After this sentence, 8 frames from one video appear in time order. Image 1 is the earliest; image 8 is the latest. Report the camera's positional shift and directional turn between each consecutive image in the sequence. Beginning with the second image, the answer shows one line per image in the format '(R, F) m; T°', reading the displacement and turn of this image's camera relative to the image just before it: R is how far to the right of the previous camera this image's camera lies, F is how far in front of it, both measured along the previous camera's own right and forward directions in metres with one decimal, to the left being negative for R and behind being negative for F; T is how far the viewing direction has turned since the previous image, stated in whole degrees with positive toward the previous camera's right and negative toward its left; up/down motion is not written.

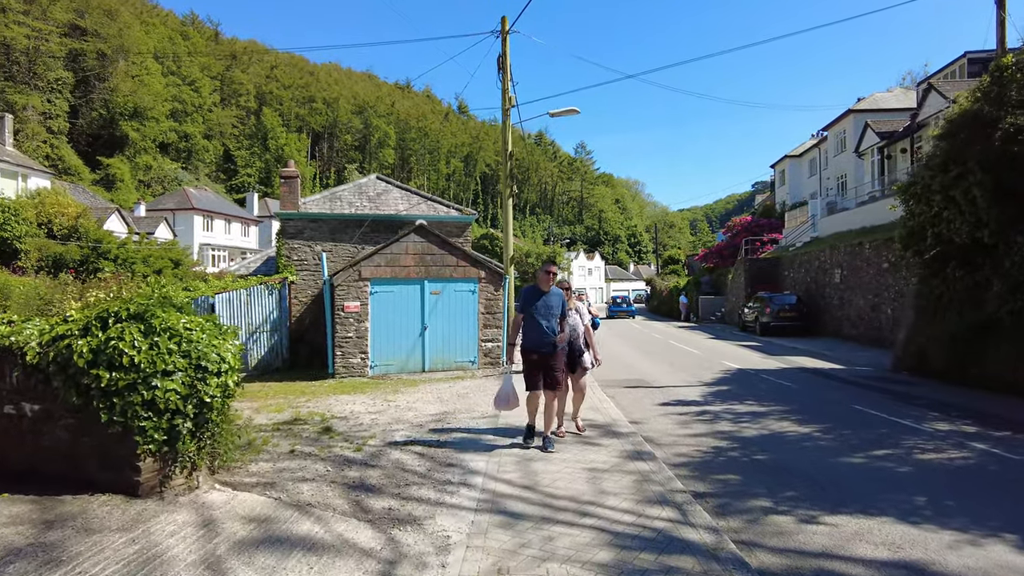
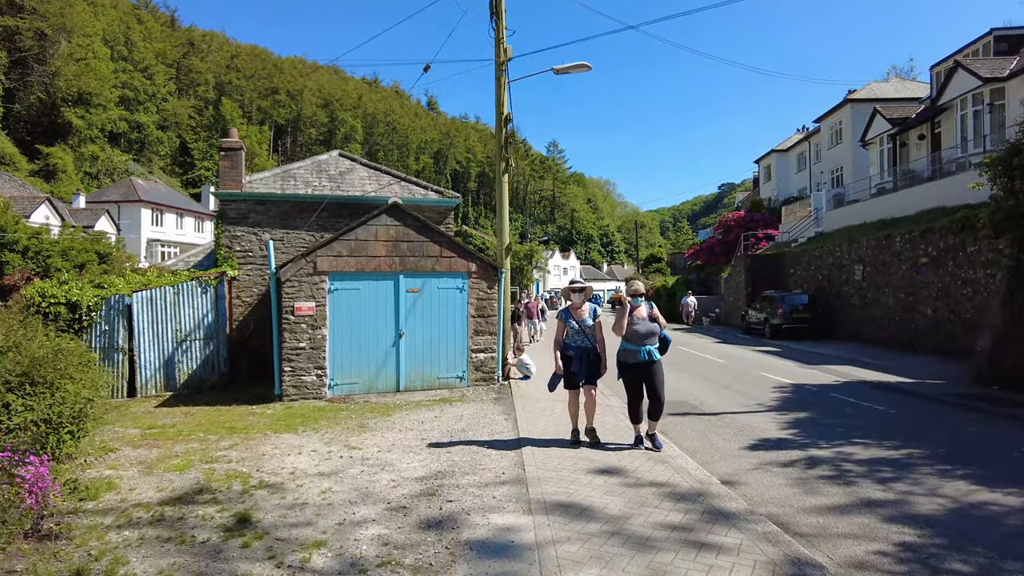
(-0.5, +2.8) m; +3°
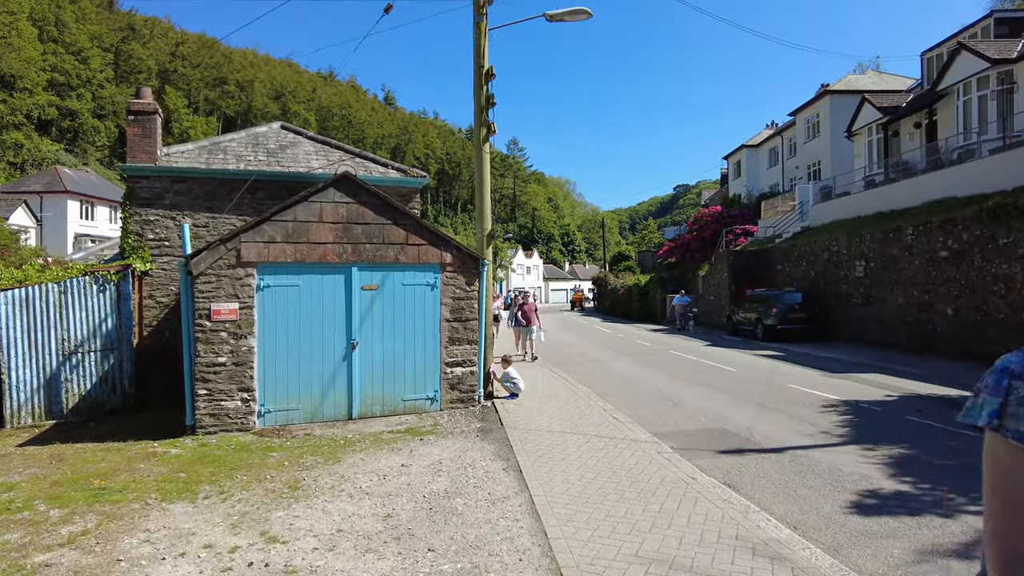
(-0.4, +2.3) m; +4°
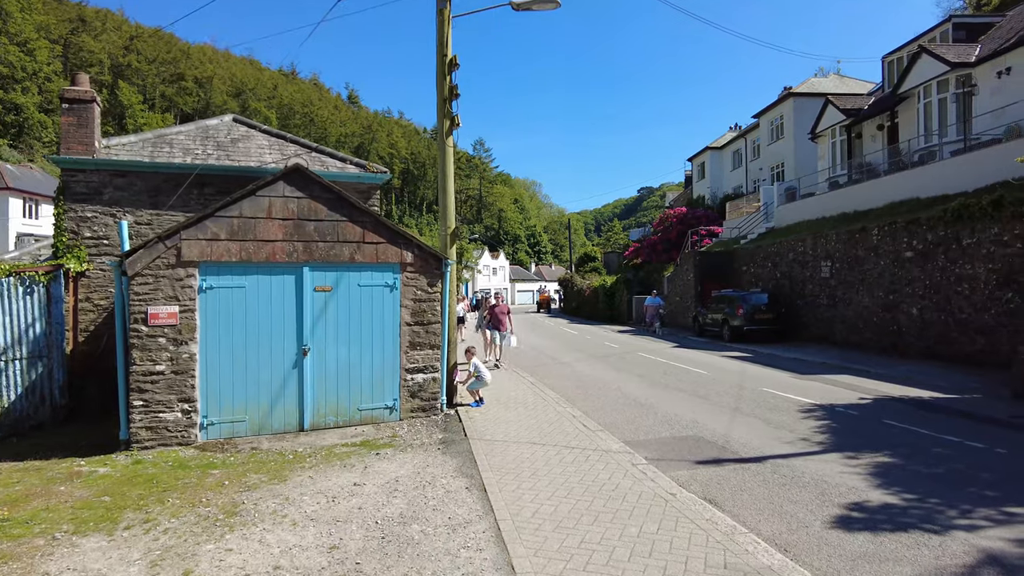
(0.0, +0.5) m; +3°
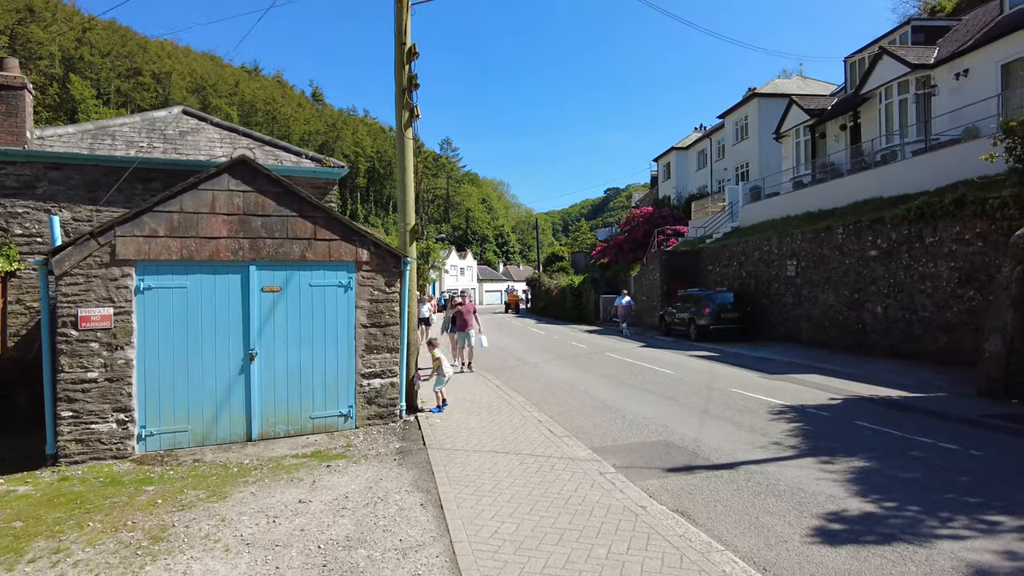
(+0.1, +0.4) m; +3°
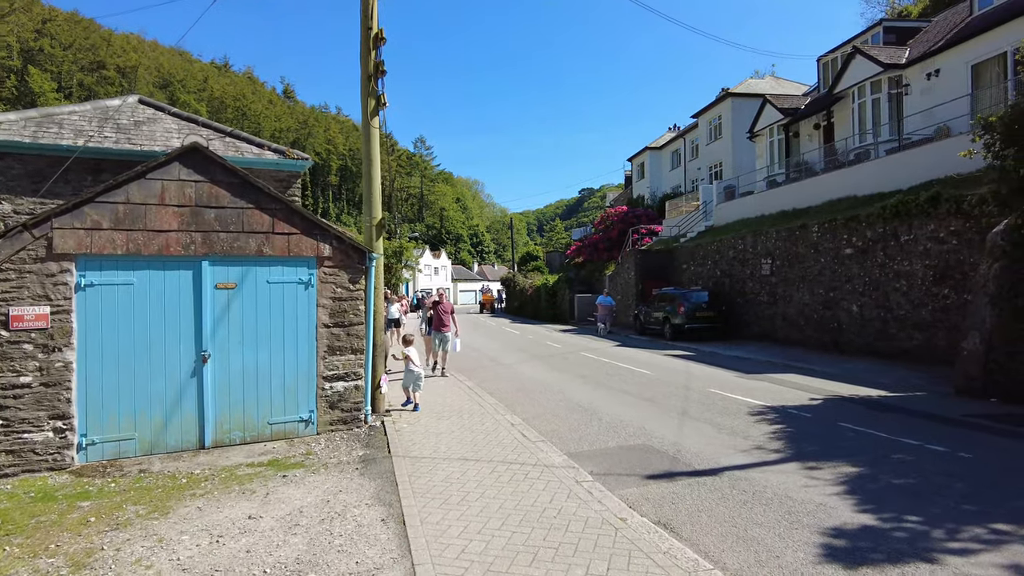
(0.0, +0.4) m; +2°
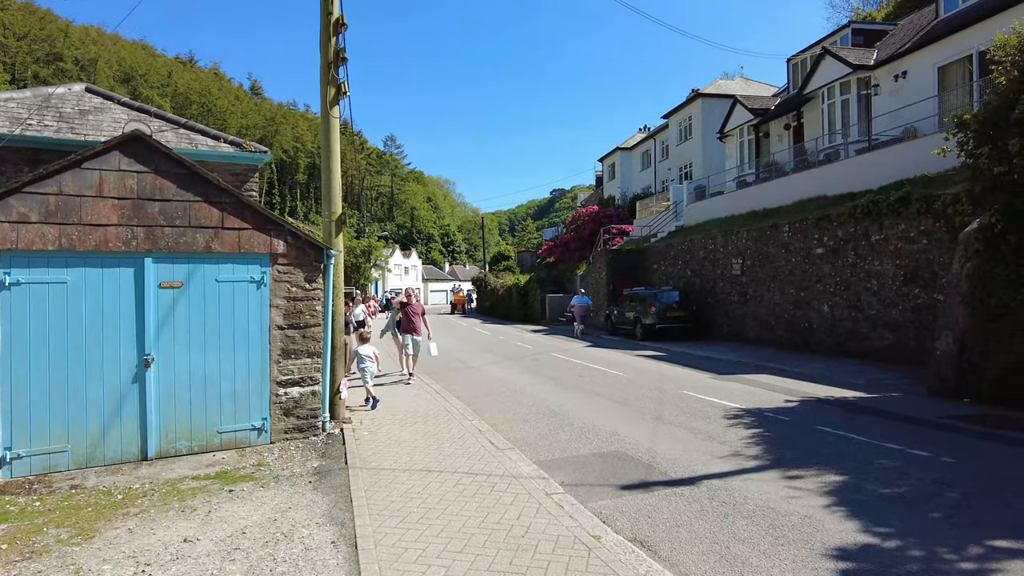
(0.0, +0.4) m; +2°
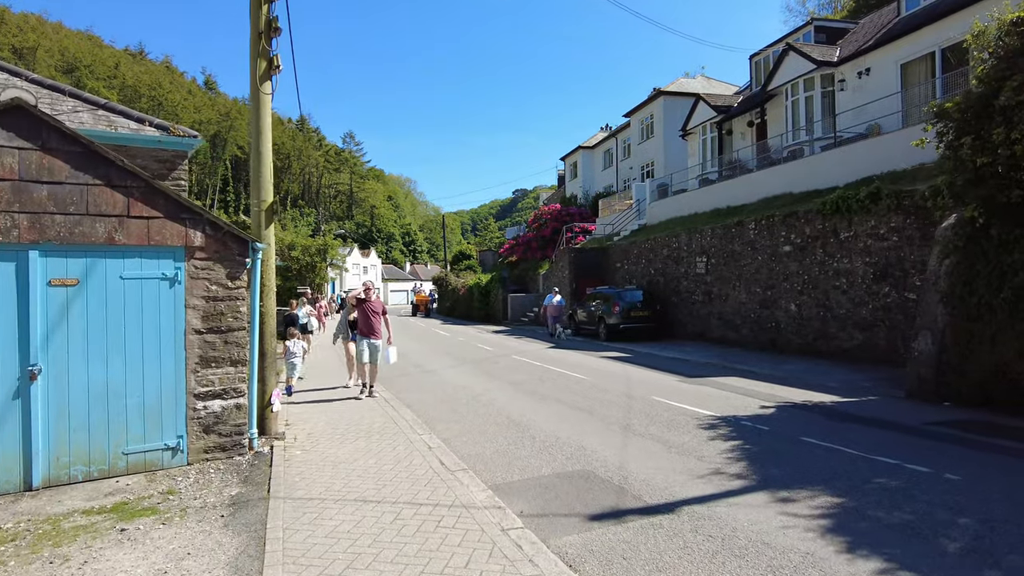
(+0.1, +0.7) m; +3°
